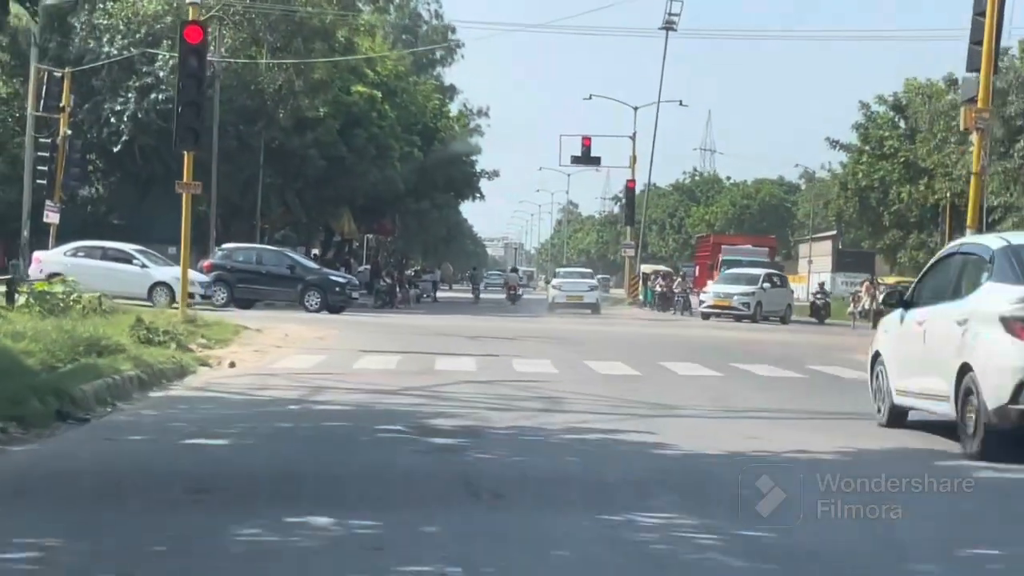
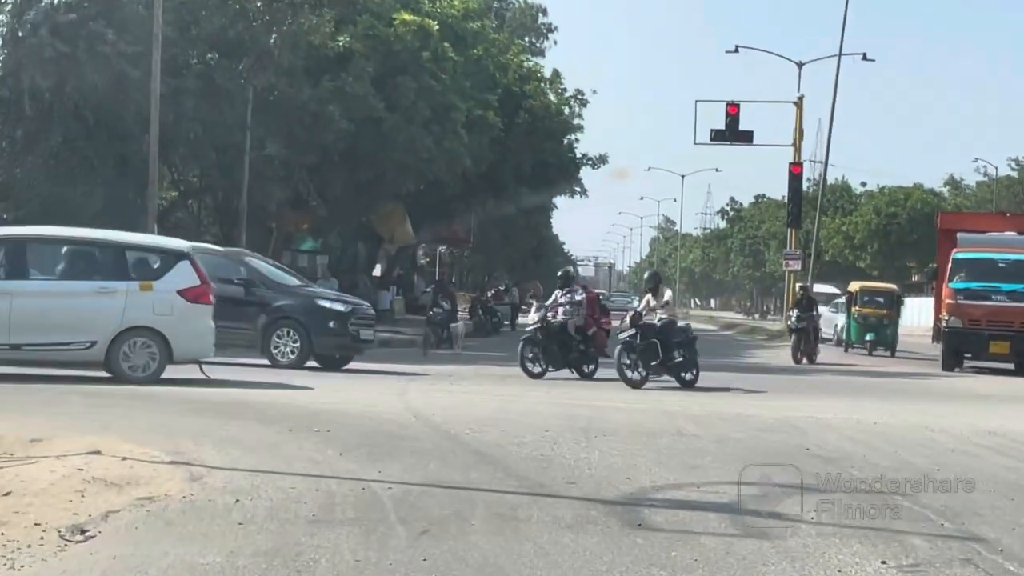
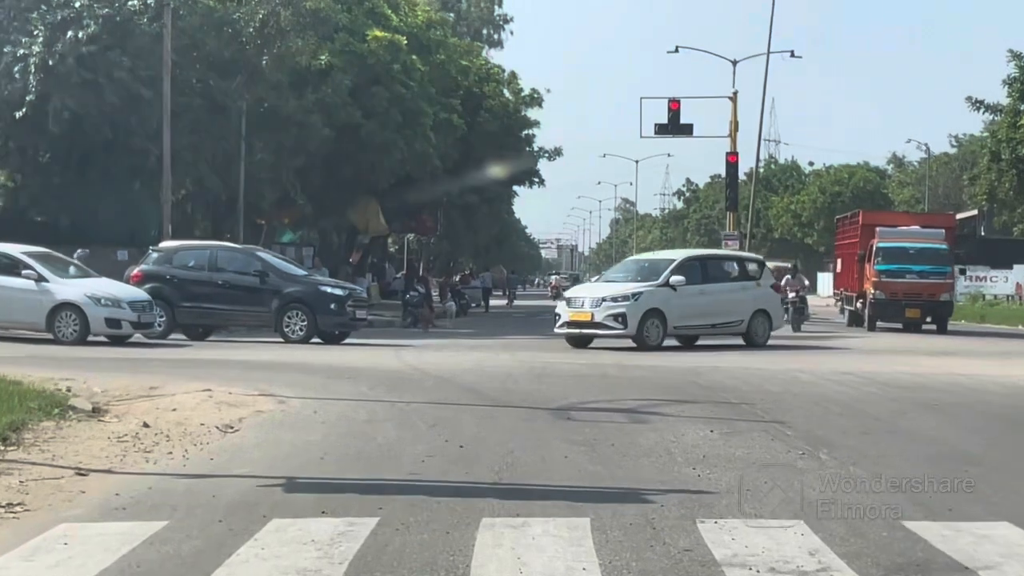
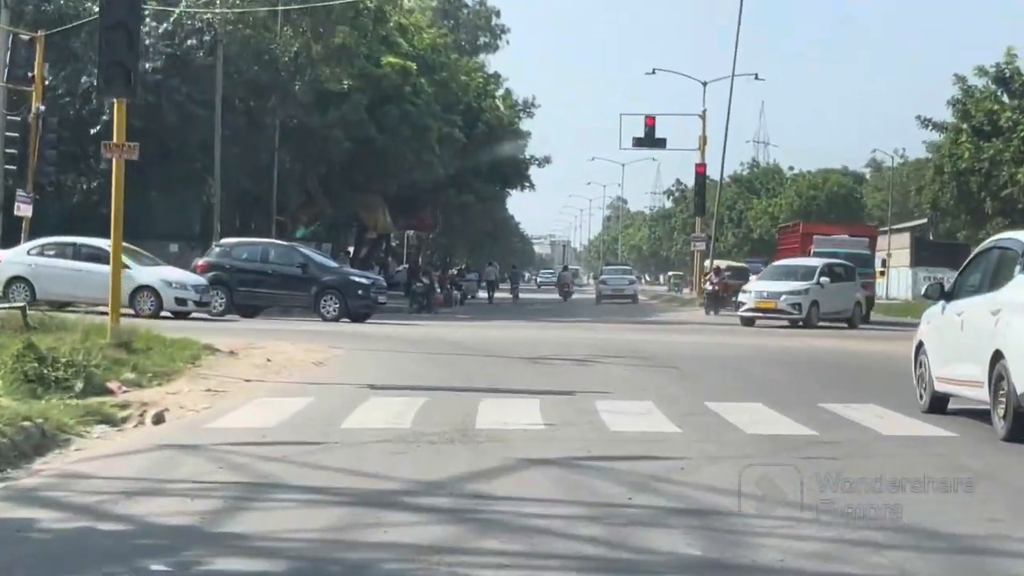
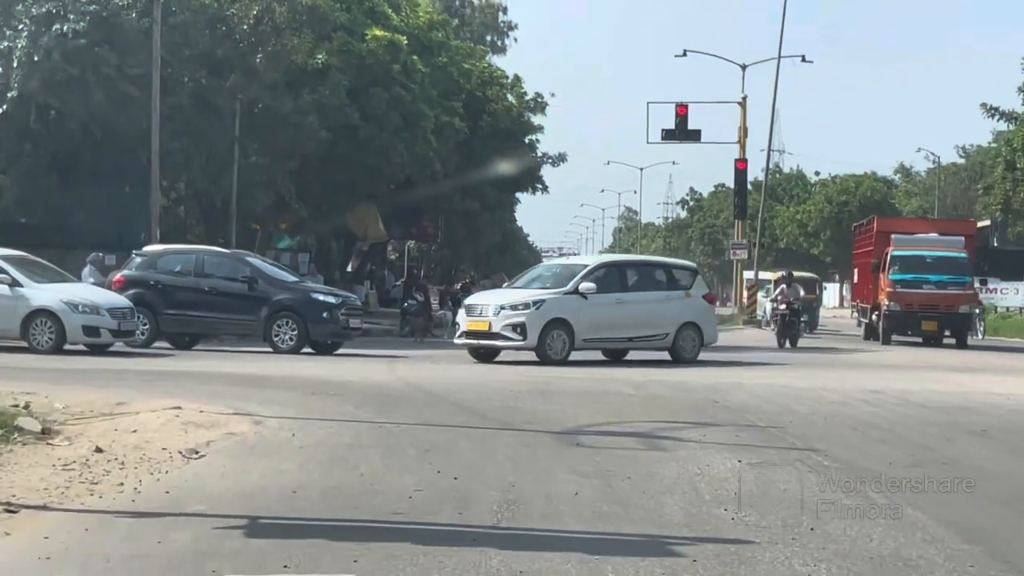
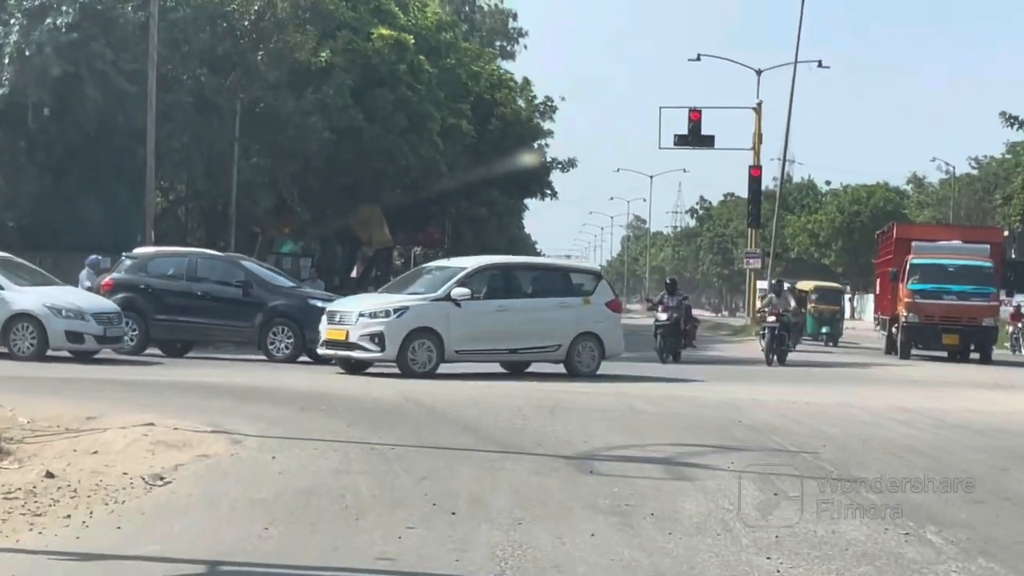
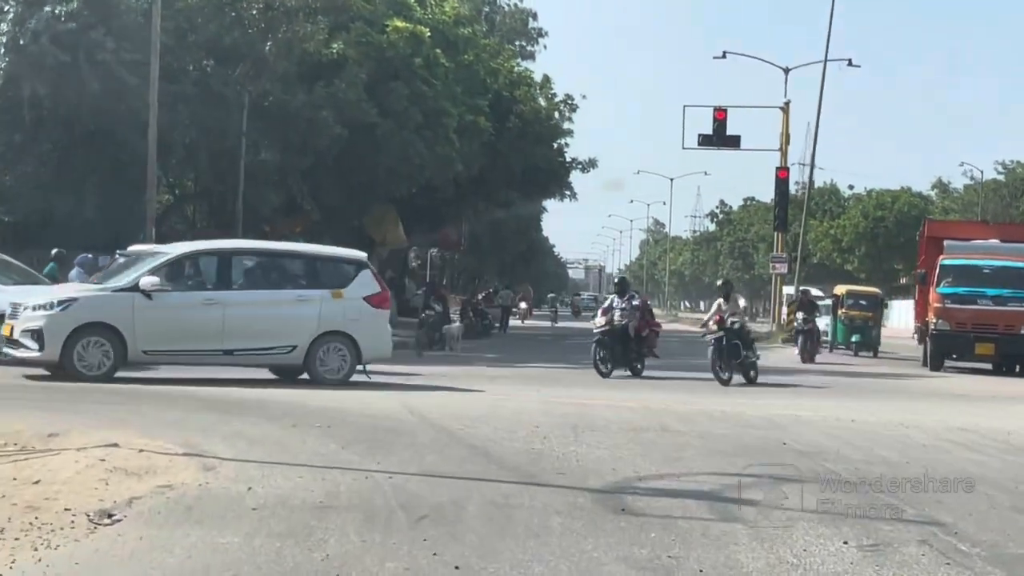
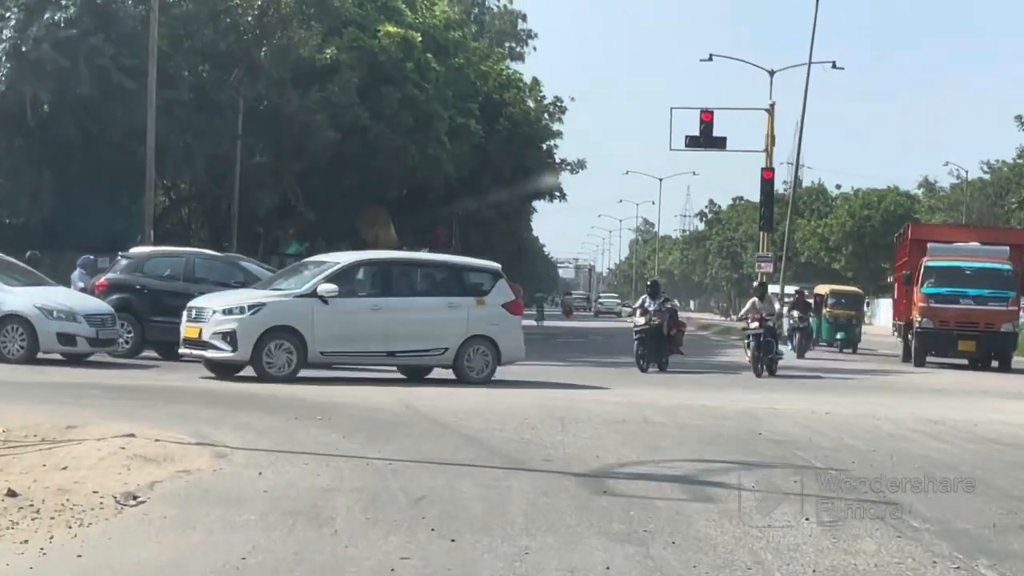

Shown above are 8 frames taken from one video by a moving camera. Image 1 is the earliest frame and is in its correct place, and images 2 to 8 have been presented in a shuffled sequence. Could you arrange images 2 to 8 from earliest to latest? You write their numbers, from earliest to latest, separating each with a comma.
4, 3, 5, 6, 8, 7, 2
